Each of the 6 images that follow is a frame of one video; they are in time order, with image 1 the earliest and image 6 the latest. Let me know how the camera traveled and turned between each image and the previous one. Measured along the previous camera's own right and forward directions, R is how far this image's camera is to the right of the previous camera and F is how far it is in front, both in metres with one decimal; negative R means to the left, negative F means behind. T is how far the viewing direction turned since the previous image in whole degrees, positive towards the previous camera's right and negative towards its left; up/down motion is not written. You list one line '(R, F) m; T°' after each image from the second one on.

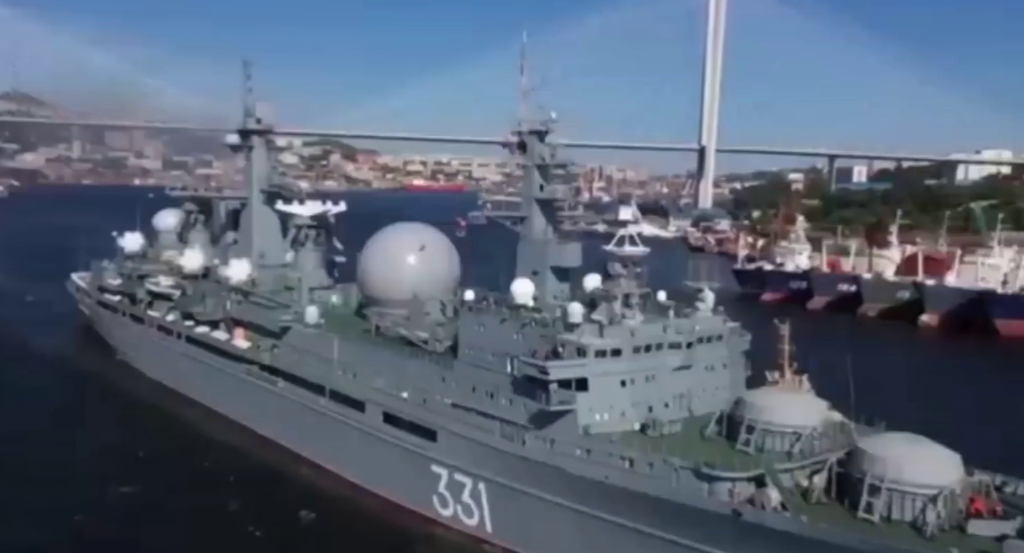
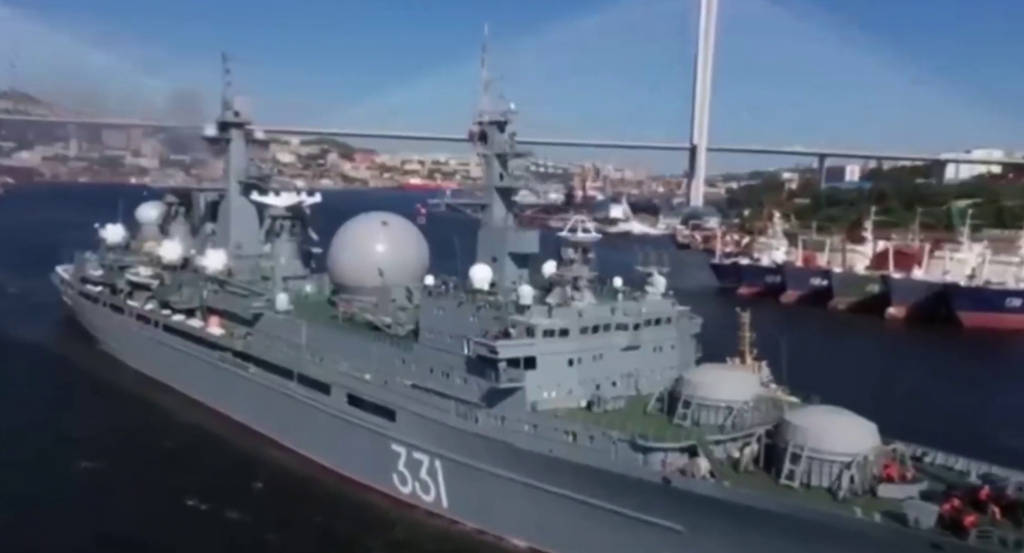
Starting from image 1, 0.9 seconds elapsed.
(+0.6, -0.5) m; 0°
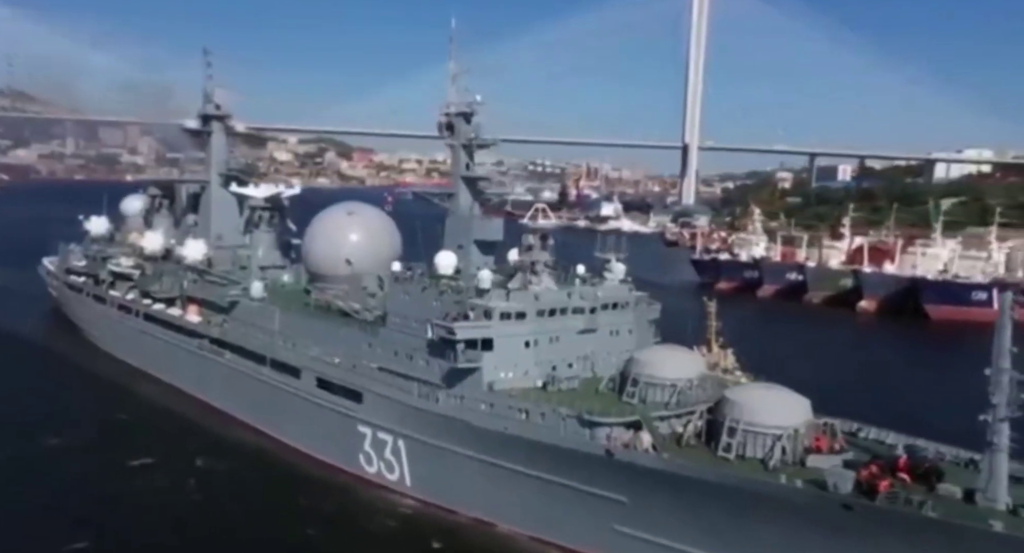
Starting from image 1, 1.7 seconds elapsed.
(+0.5, -0.5) m; 0°
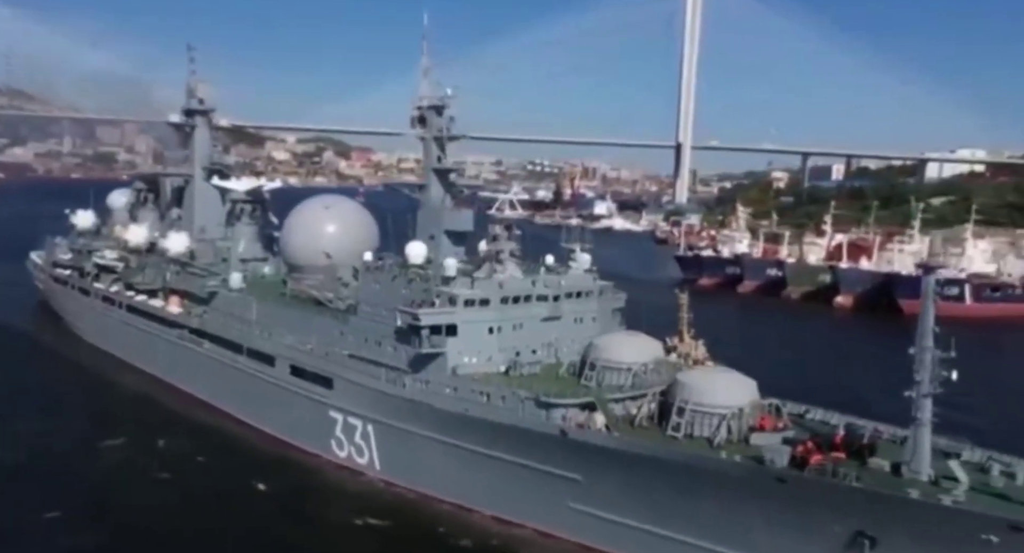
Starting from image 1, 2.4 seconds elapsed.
(+0.5, -0.4) m; 0°
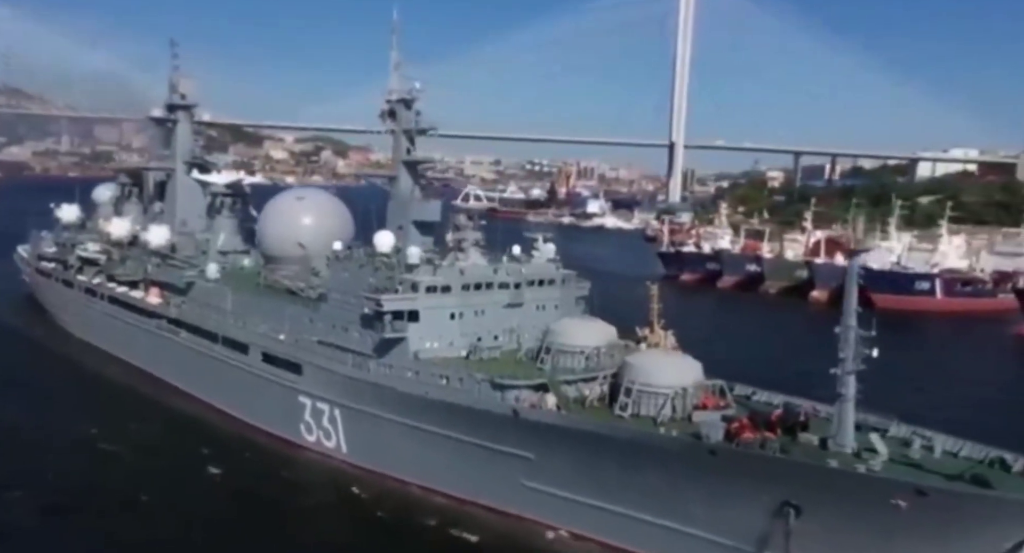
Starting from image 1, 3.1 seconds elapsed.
(+0.6, -0.4) m; 0°
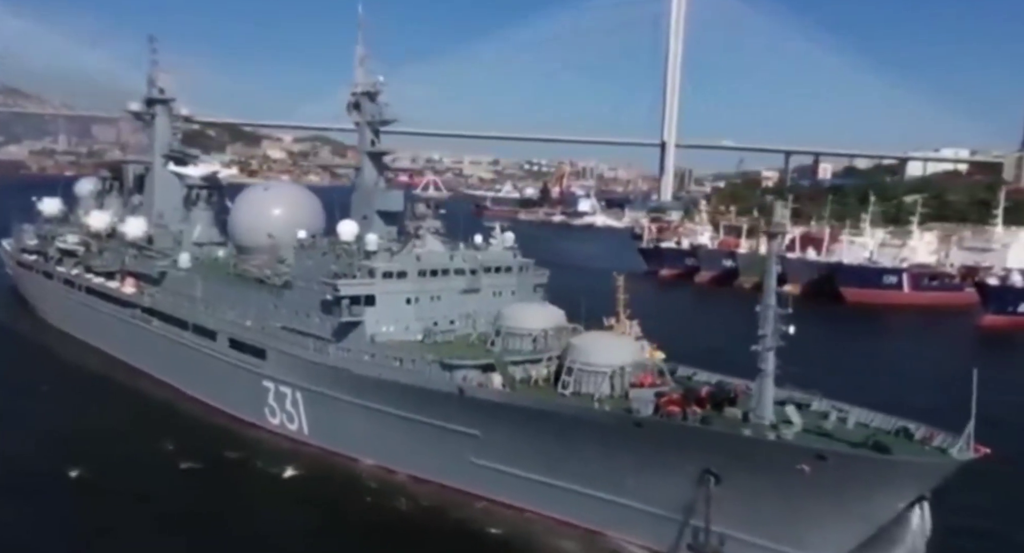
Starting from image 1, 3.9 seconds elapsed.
(+0.7, -0.4) m; 0°
